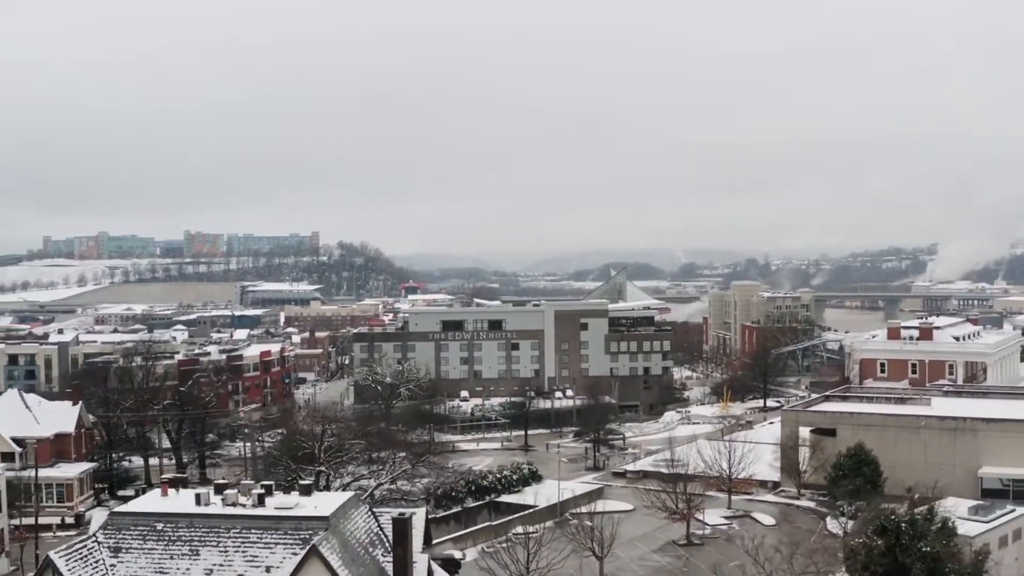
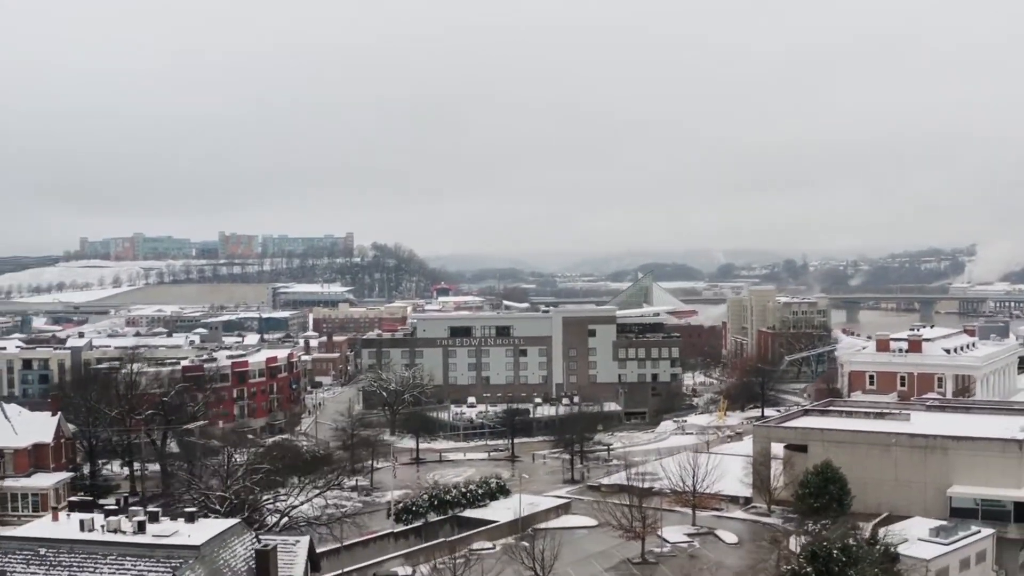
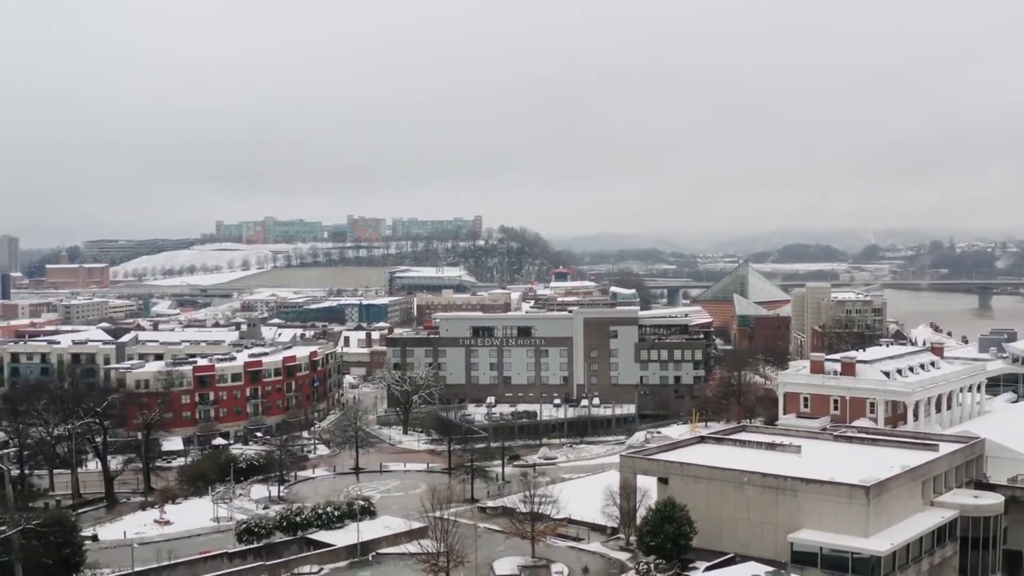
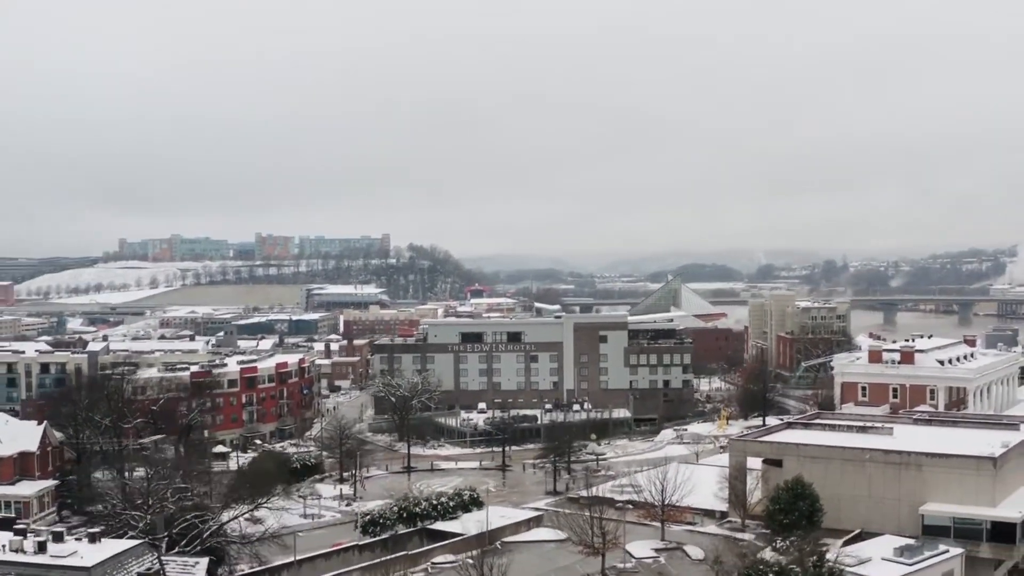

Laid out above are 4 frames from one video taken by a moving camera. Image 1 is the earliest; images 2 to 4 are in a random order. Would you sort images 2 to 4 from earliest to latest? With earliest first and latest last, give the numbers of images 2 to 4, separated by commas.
2, 4, 3
